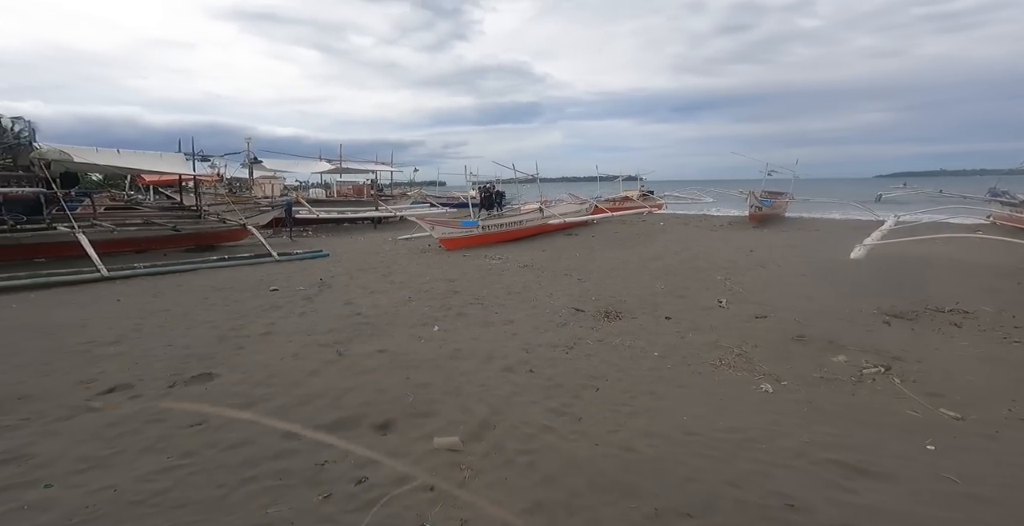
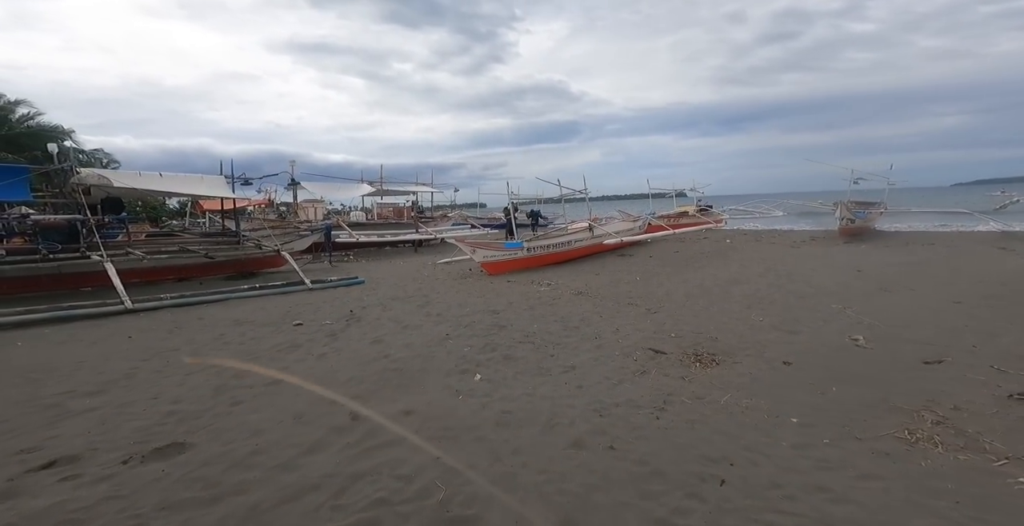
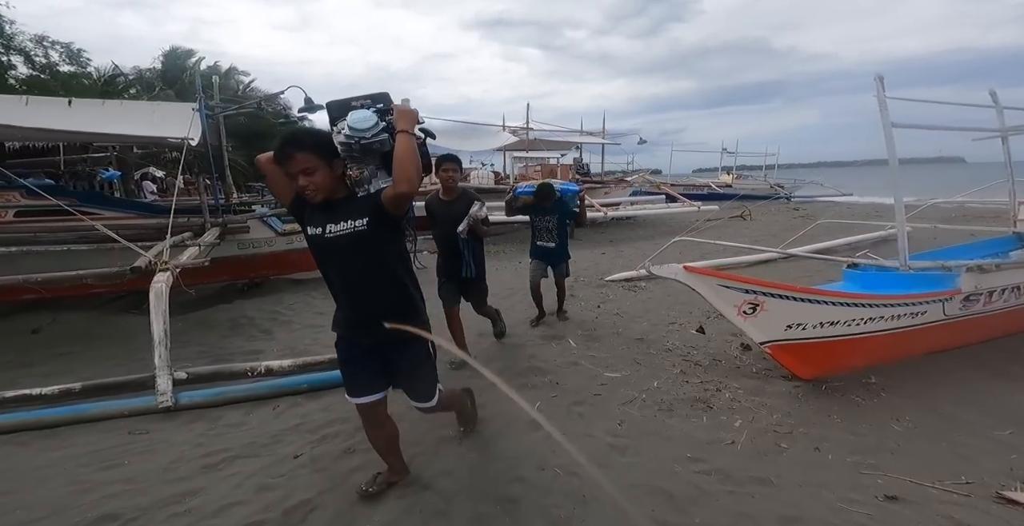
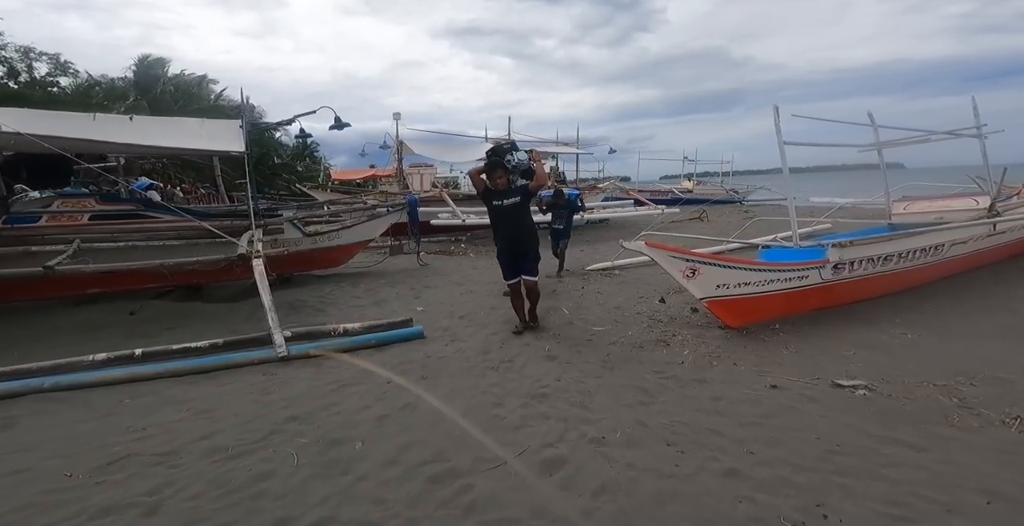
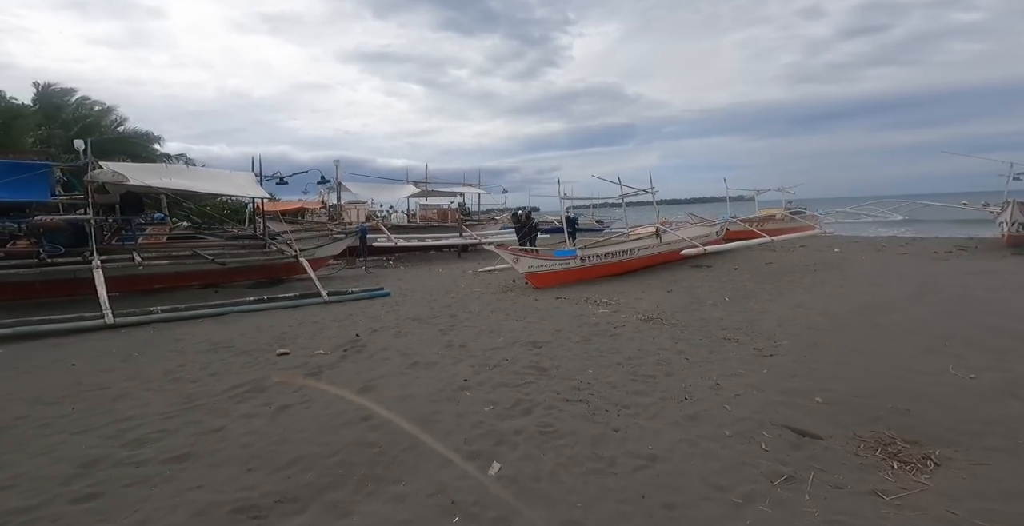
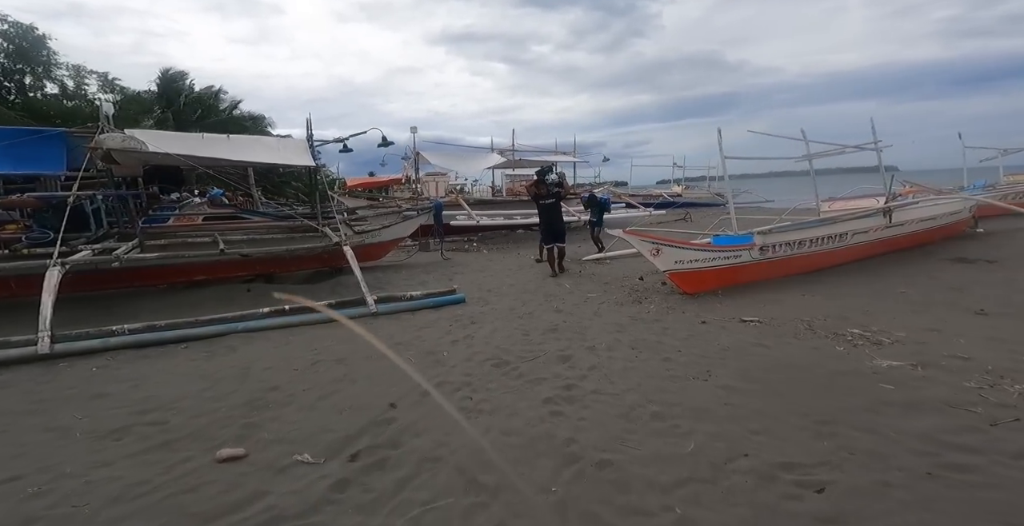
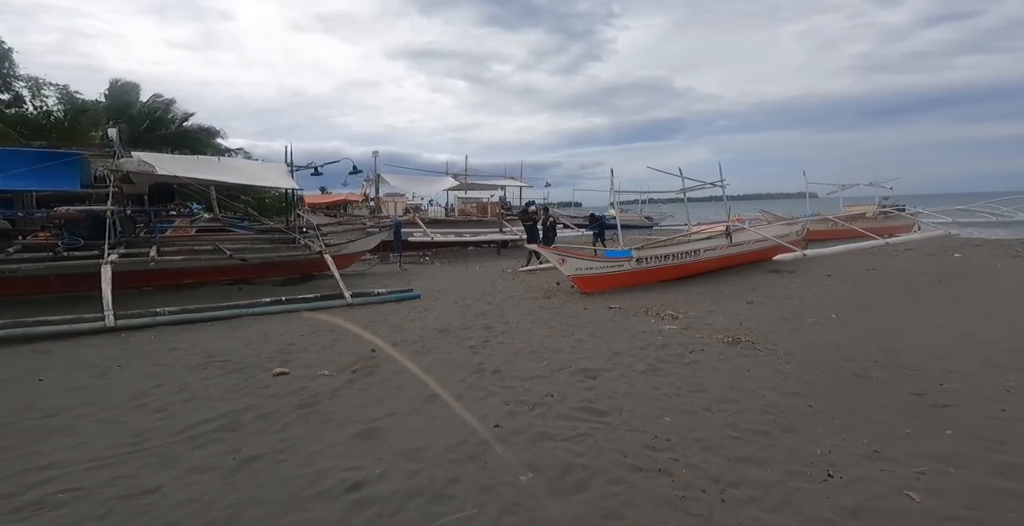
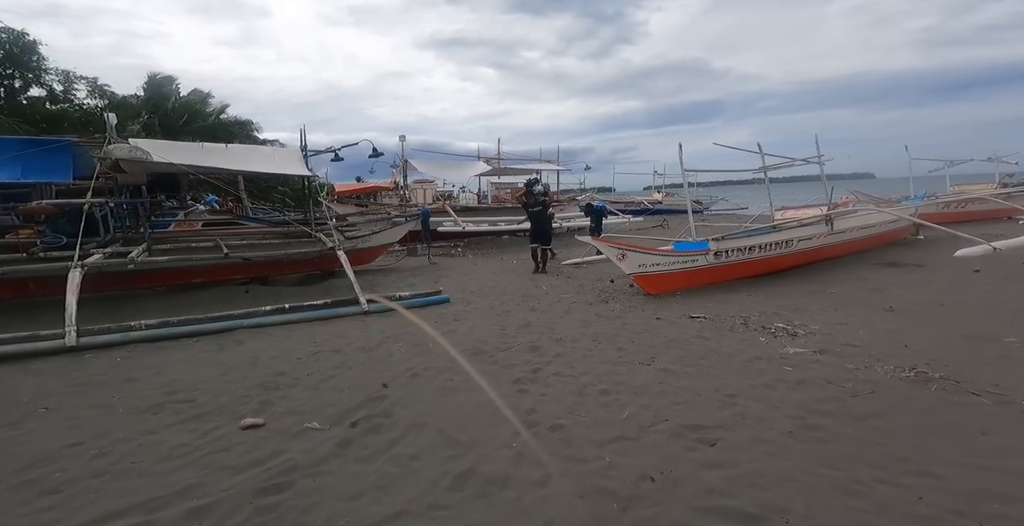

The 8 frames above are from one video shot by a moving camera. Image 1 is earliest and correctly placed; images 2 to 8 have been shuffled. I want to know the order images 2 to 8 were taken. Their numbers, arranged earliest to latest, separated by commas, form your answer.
2, 5, 7, 8, 6, 4, 3
